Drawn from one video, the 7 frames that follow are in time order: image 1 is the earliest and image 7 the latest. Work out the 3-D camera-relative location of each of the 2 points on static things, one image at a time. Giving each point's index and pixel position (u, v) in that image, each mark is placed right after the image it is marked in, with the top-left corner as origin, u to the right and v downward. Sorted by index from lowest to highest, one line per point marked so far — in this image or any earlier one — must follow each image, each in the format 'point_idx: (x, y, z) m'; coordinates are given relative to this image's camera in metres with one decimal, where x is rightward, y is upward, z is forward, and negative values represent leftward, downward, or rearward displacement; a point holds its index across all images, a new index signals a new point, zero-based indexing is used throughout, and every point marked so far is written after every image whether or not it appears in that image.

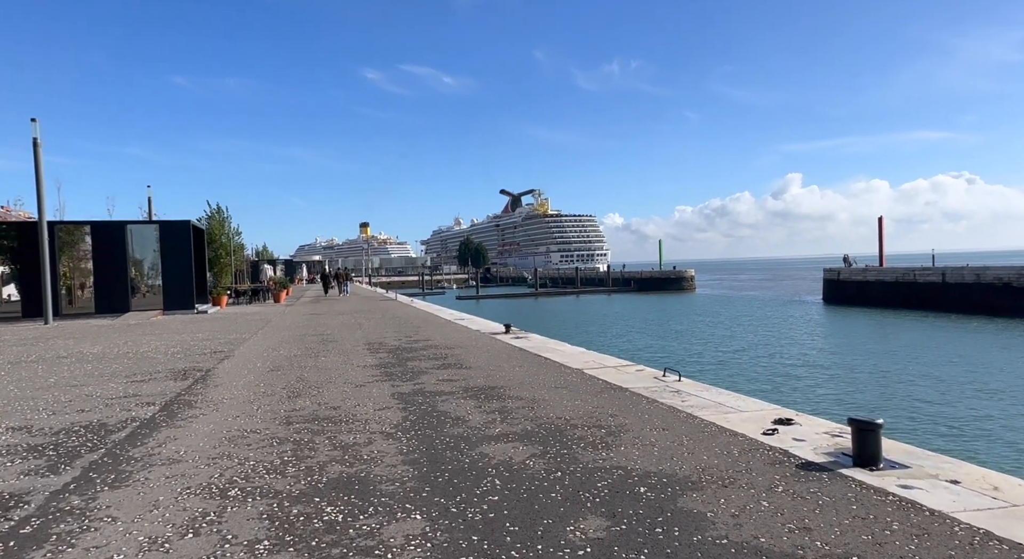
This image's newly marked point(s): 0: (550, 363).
0: (+0.6, -1.3, +10.9) m
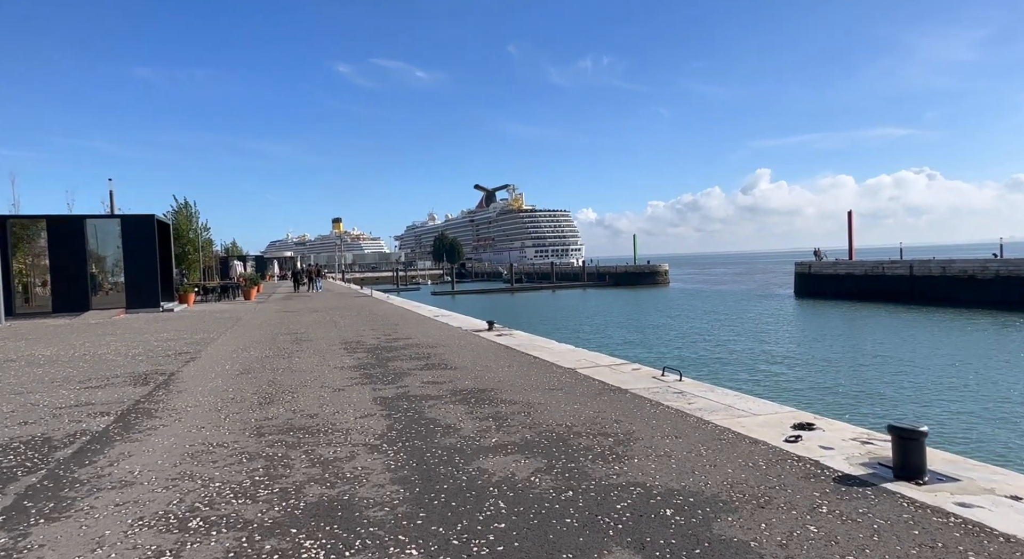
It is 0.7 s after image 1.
0: (+0.4, -1.2, +10.3) m
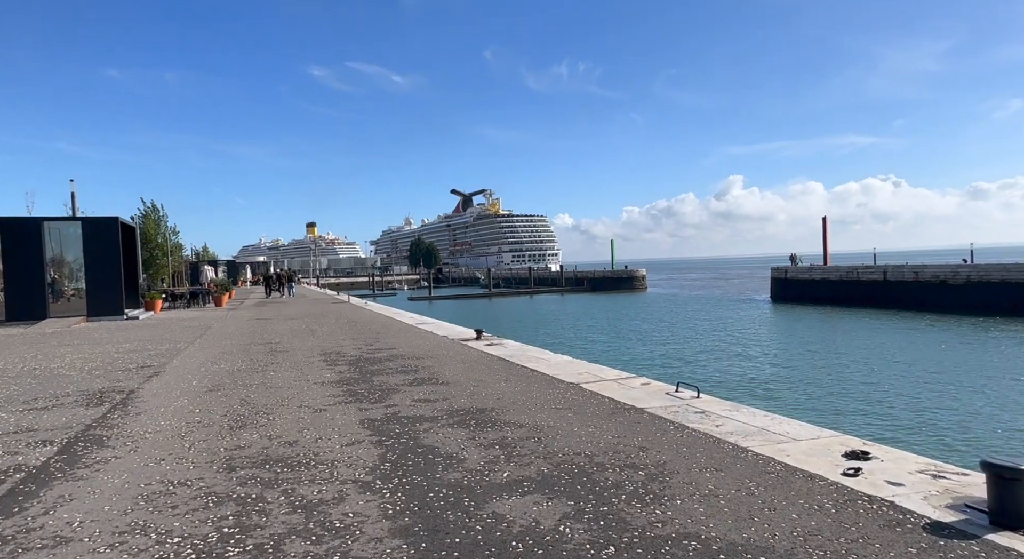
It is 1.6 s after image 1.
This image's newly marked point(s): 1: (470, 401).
0: (+0.4, -1.3, +9.5) m
1: (-0.5, -1.4, +7.9) m
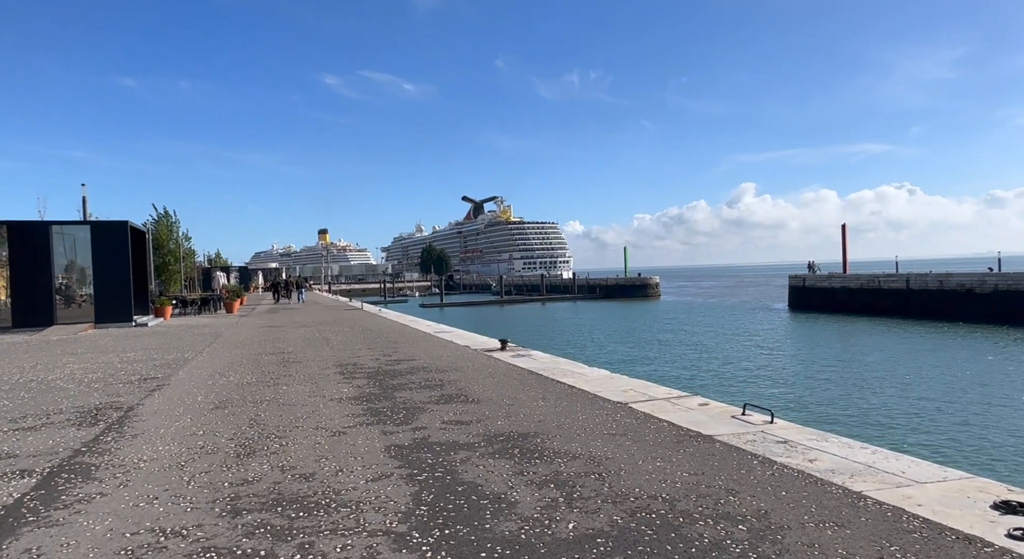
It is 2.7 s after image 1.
0: (+0.8, -1.4, +8.5) m
1: (0.0, -1.5, +7.0) m
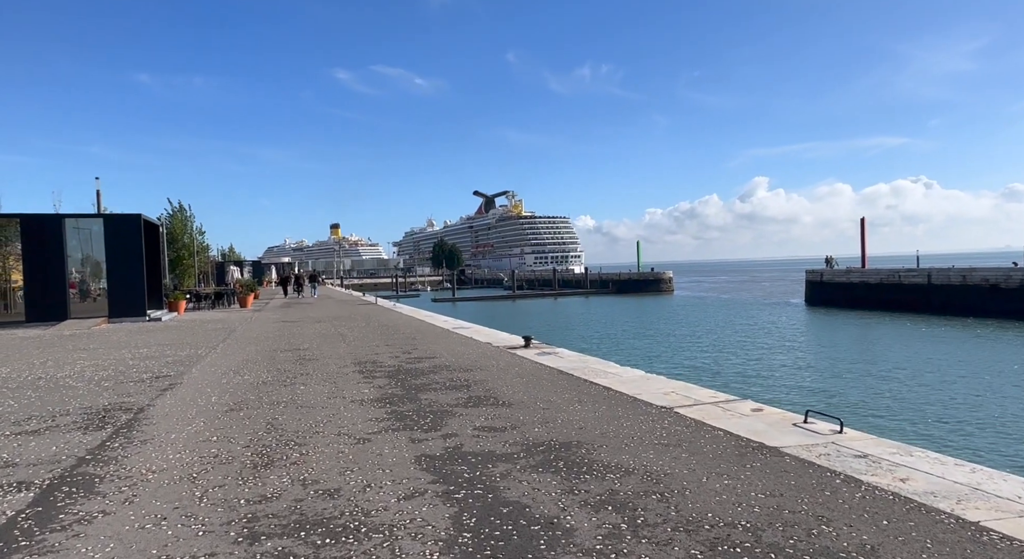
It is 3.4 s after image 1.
0: (+1.2, -1.4, +7.9) m
1: (+0.3, -1.4, +6.4) m
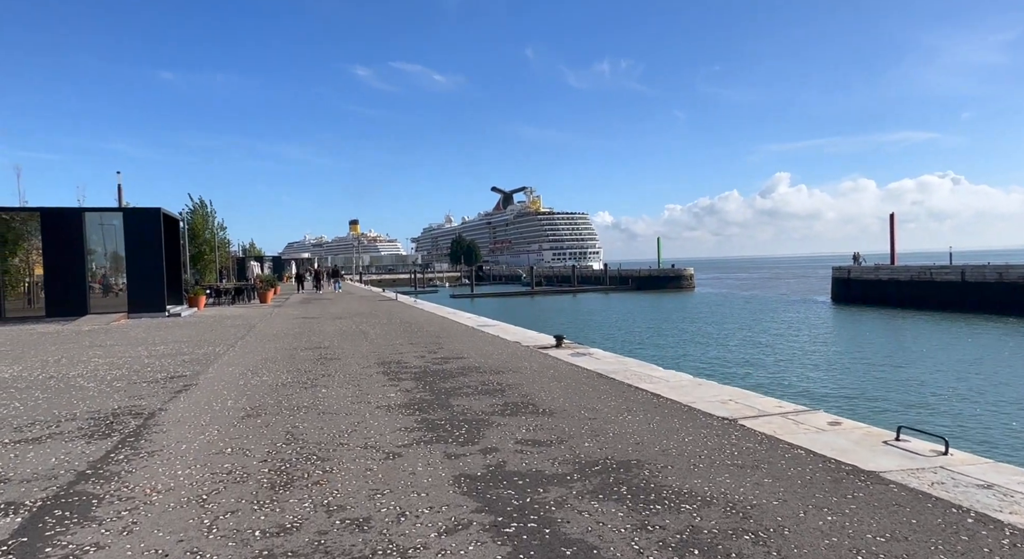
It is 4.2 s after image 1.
0: (+1.7, -1.3, +7.2) m
1: (+0.7, -1.4, +5.7) m
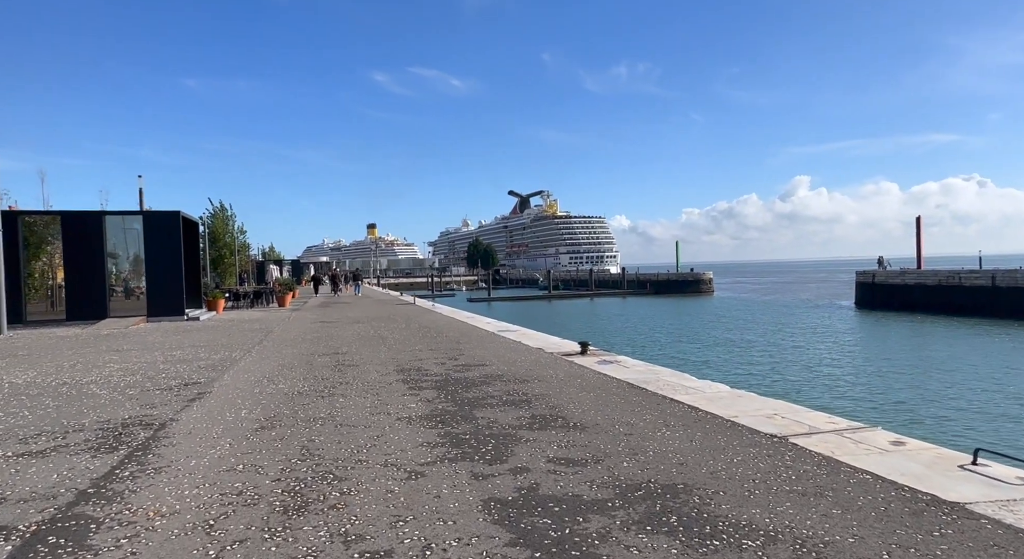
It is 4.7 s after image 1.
0: (+2.0, -1.4, +6.7) m
1: (+1.0, -1.4, +5.2) m
